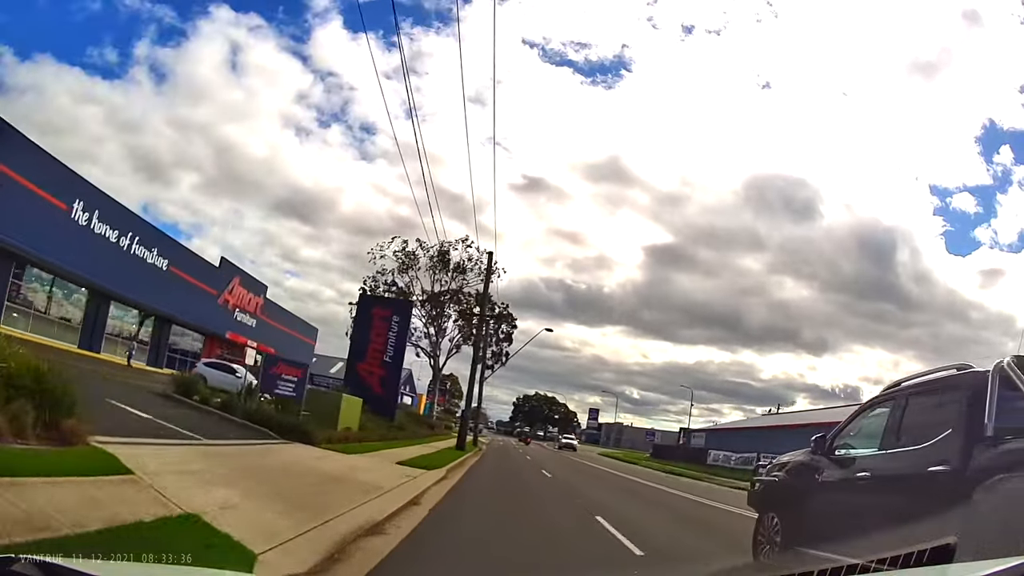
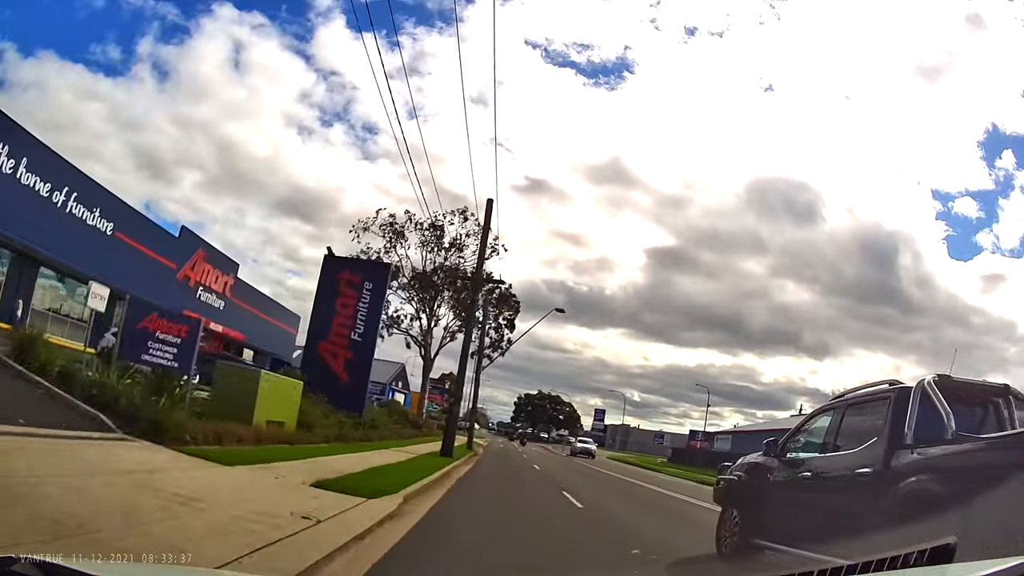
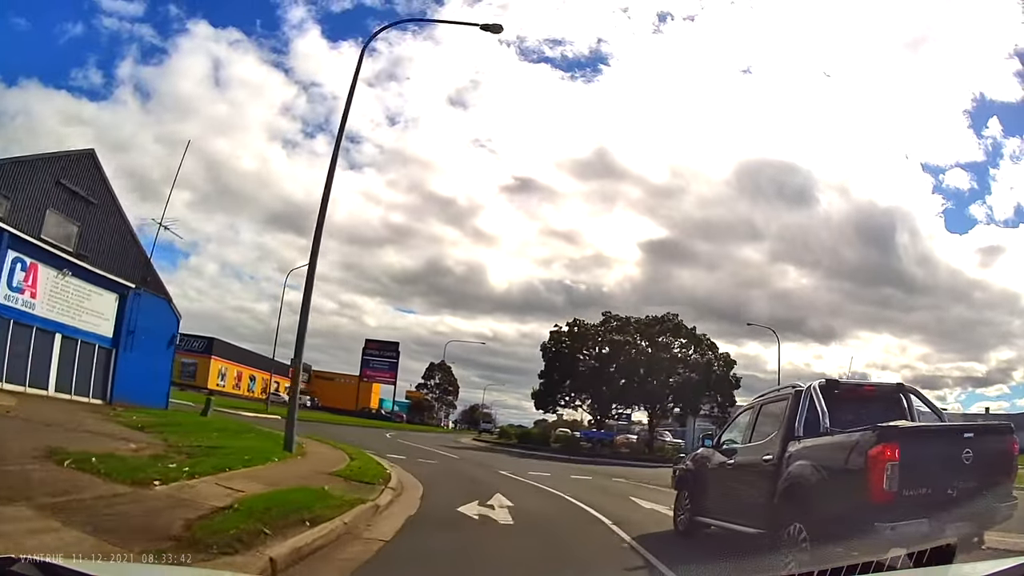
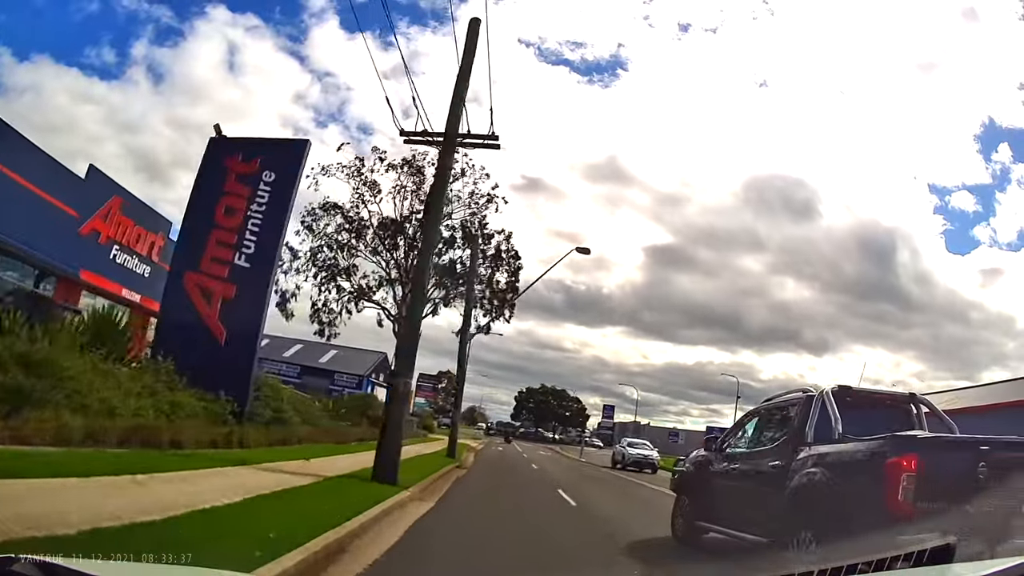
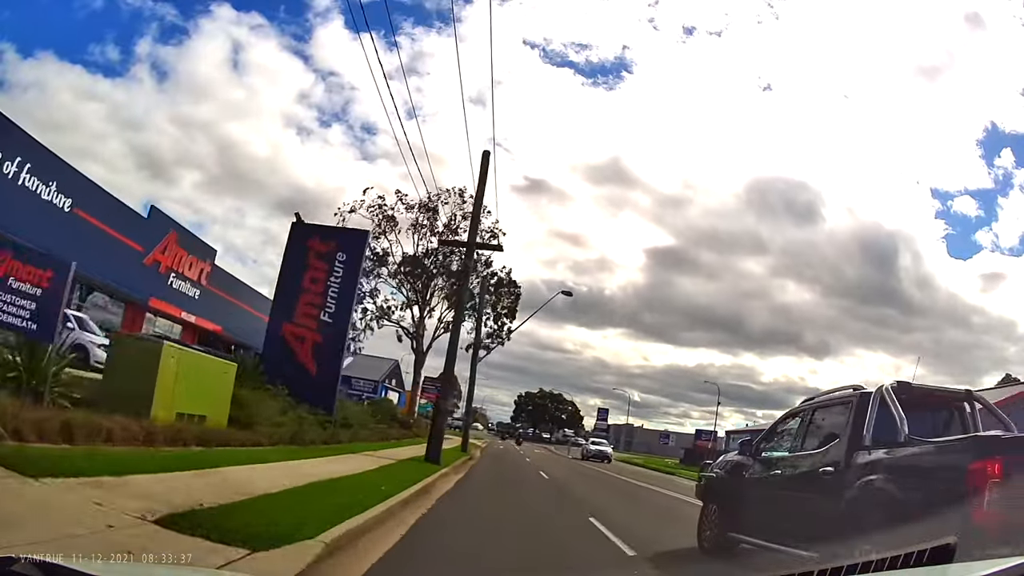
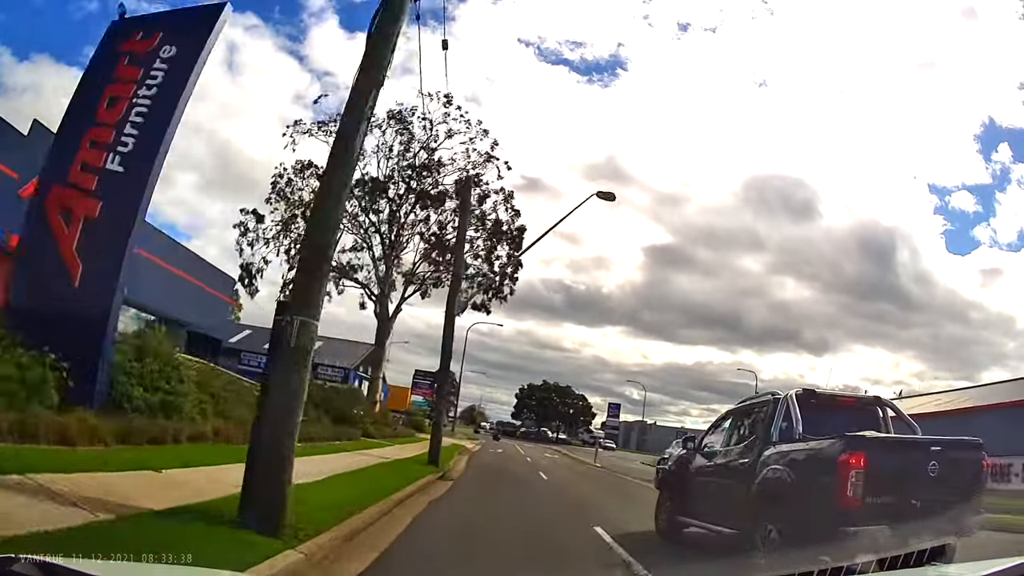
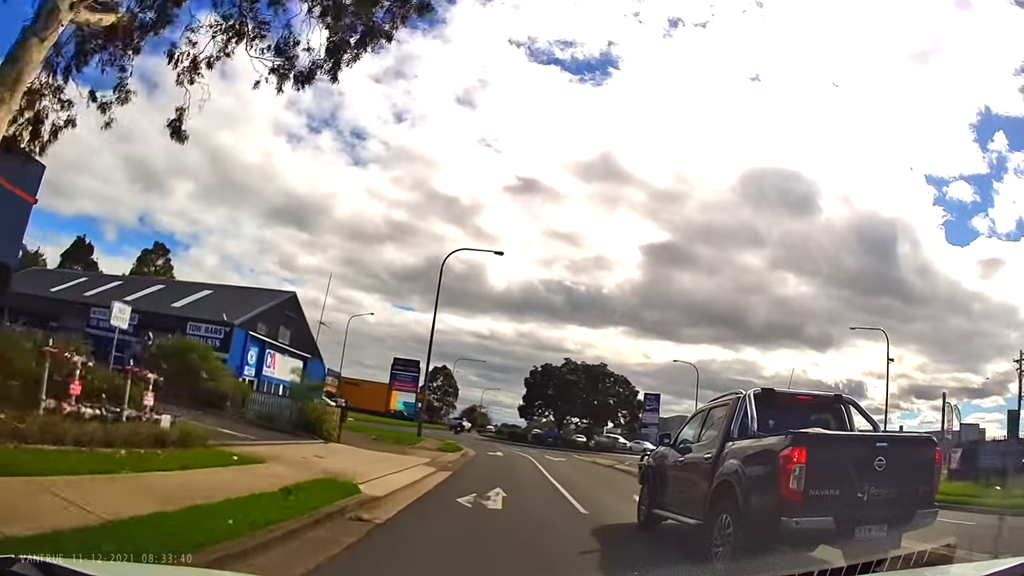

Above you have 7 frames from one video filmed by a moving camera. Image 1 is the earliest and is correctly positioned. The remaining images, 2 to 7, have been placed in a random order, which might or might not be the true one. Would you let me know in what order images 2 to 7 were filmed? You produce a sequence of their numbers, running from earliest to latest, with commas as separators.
2, 5, 4, 6, 7, 3
